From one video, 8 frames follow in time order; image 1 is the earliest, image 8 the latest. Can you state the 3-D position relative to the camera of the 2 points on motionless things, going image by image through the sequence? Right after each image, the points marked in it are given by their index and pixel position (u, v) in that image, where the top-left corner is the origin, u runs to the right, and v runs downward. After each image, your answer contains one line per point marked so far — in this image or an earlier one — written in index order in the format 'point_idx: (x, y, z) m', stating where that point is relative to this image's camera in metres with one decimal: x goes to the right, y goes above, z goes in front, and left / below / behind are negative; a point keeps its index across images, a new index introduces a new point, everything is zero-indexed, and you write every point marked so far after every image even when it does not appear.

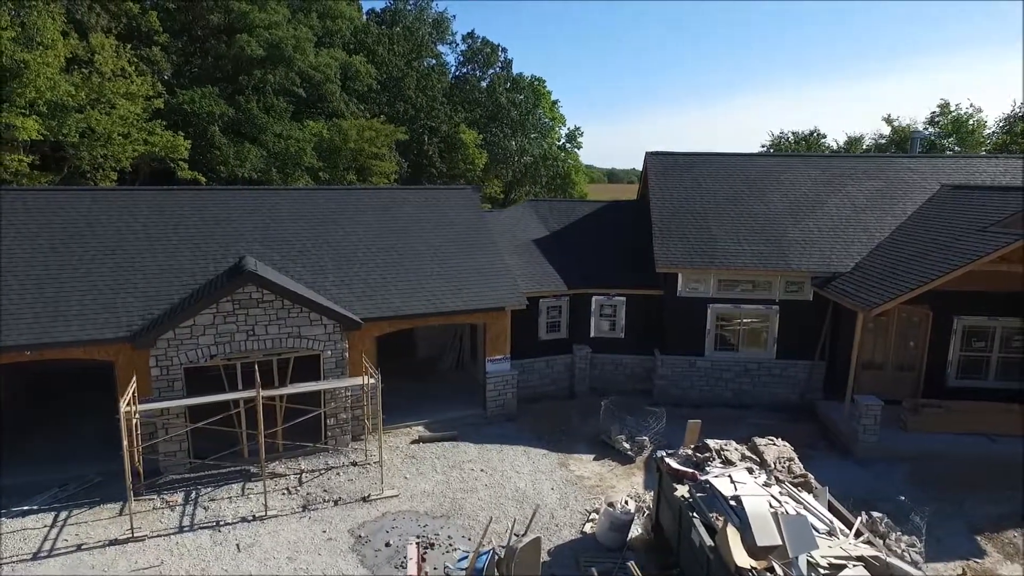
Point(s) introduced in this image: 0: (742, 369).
0: (+5.8, -2.0, +15.6) m
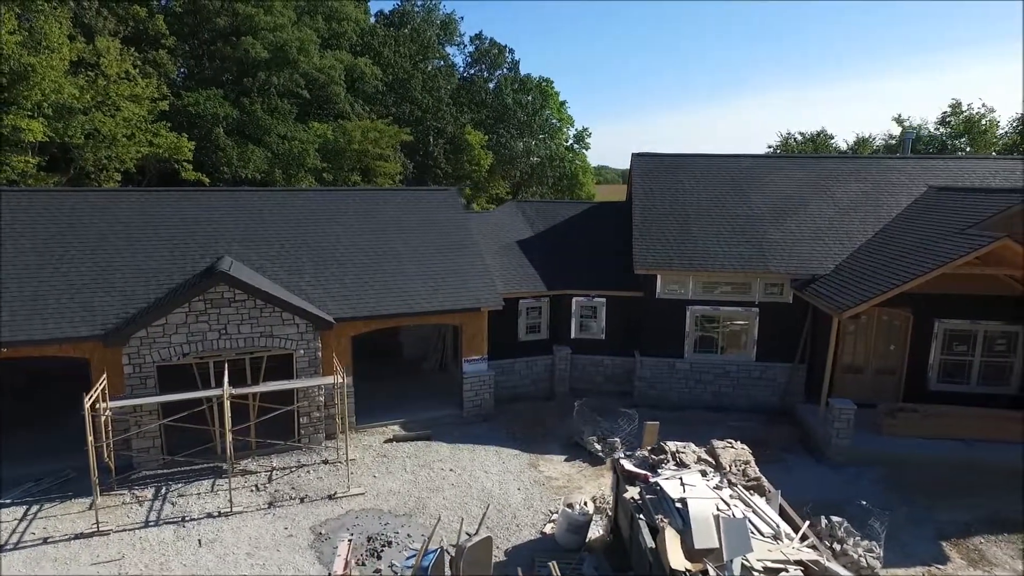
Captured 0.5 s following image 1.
0: (+5.2, -2.1, +15.5) m
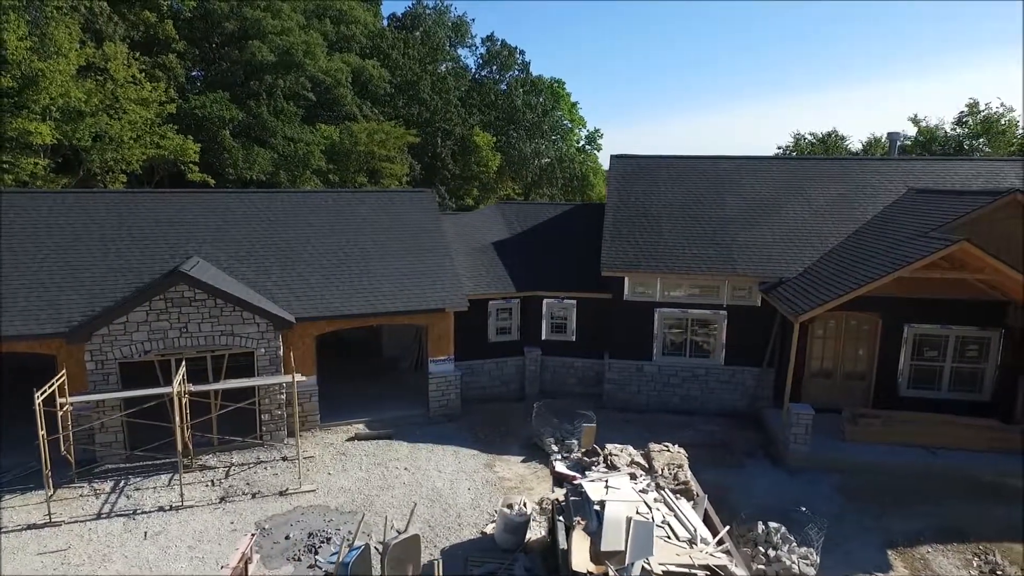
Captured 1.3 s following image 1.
0: (+4.4, -2.1, +15.4) m
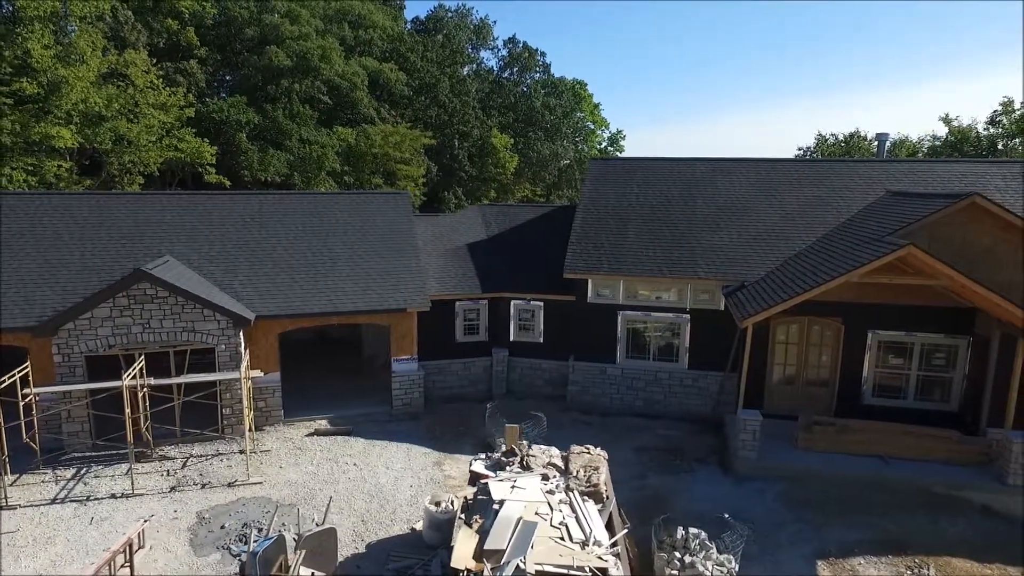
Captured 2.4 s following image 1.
0: (+3.5, -2.2, +15.3) m
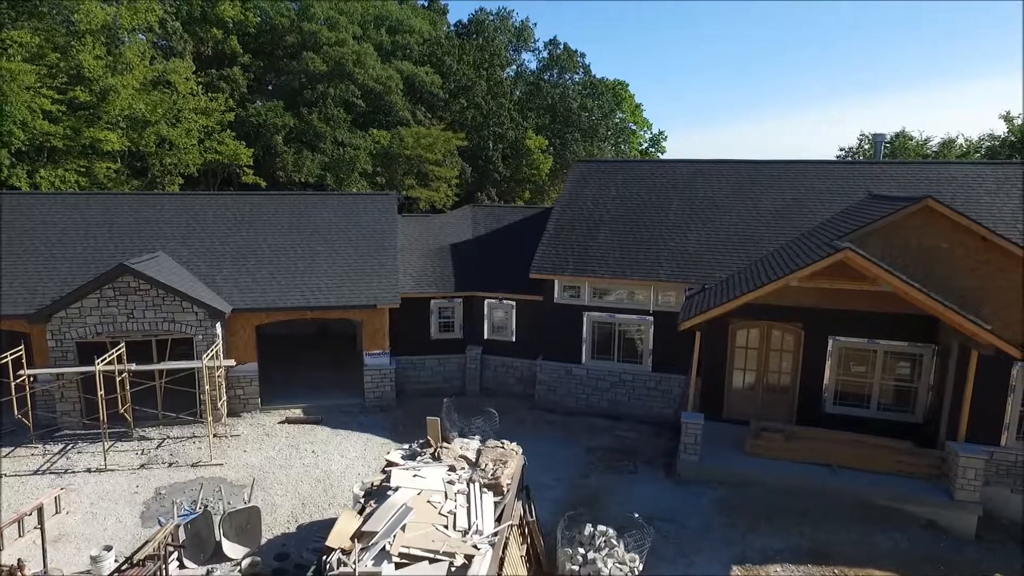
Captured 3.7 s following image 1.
0: (+2.6, -2.3, +15.4) m
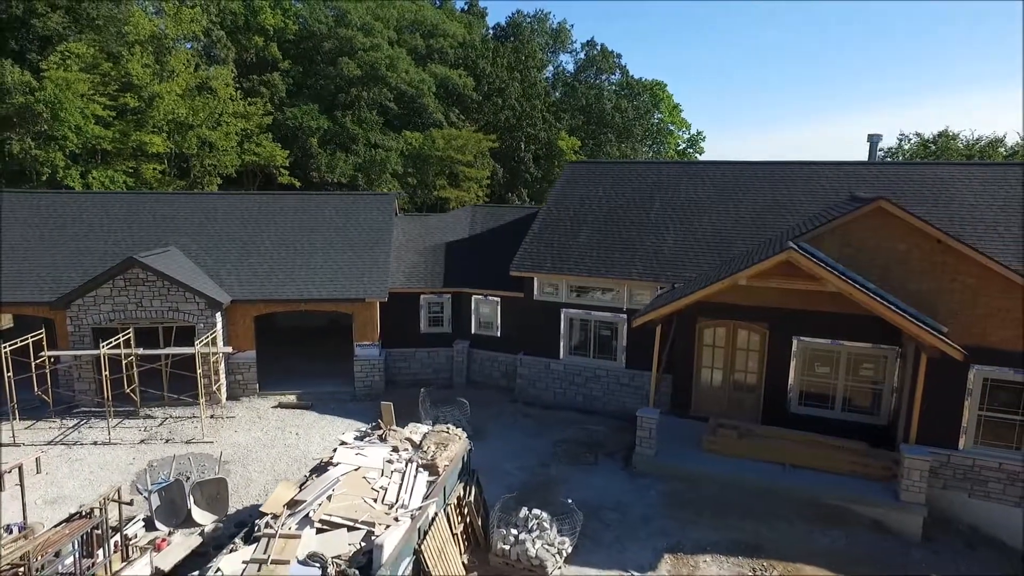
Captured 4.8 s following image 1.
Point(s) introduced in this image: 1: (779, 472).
0: (+2.0, -2.2, +15.8) m
1: (+5.2, -3.6, +12.1) m
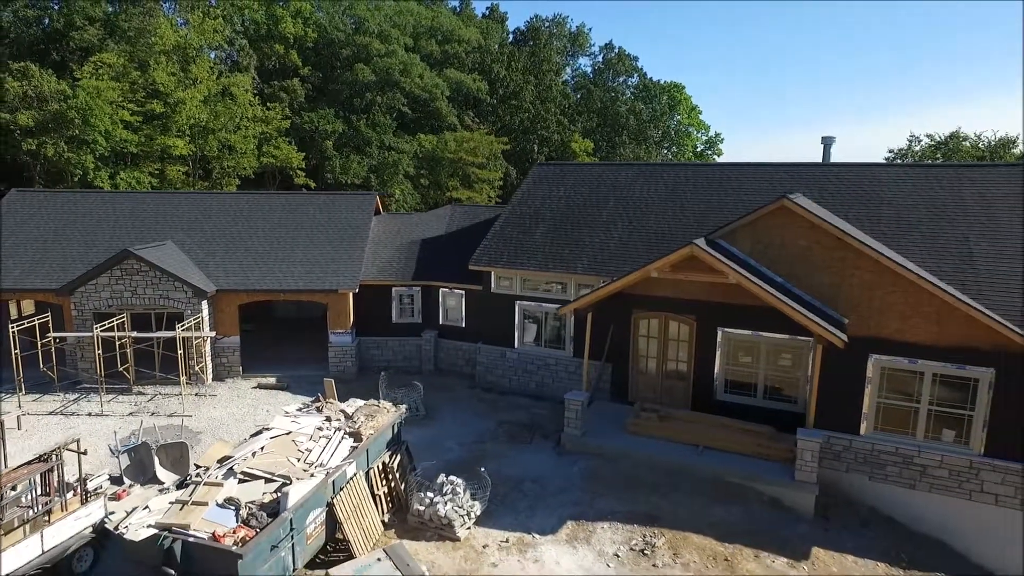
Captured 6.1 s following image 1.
0: (+0.8, -2.0, +16.8) m
1: (+3.8, -3.4, +13.0) m
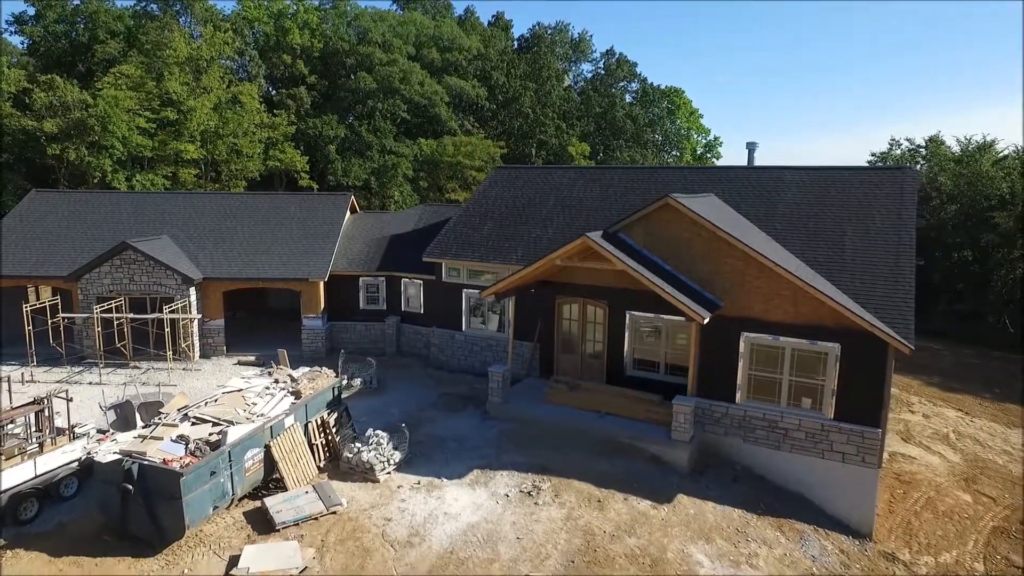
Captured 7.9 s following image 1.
0: (-0.8, -1.7, +18.9) m
1: (+2.0, -3.1, +15.0) m
